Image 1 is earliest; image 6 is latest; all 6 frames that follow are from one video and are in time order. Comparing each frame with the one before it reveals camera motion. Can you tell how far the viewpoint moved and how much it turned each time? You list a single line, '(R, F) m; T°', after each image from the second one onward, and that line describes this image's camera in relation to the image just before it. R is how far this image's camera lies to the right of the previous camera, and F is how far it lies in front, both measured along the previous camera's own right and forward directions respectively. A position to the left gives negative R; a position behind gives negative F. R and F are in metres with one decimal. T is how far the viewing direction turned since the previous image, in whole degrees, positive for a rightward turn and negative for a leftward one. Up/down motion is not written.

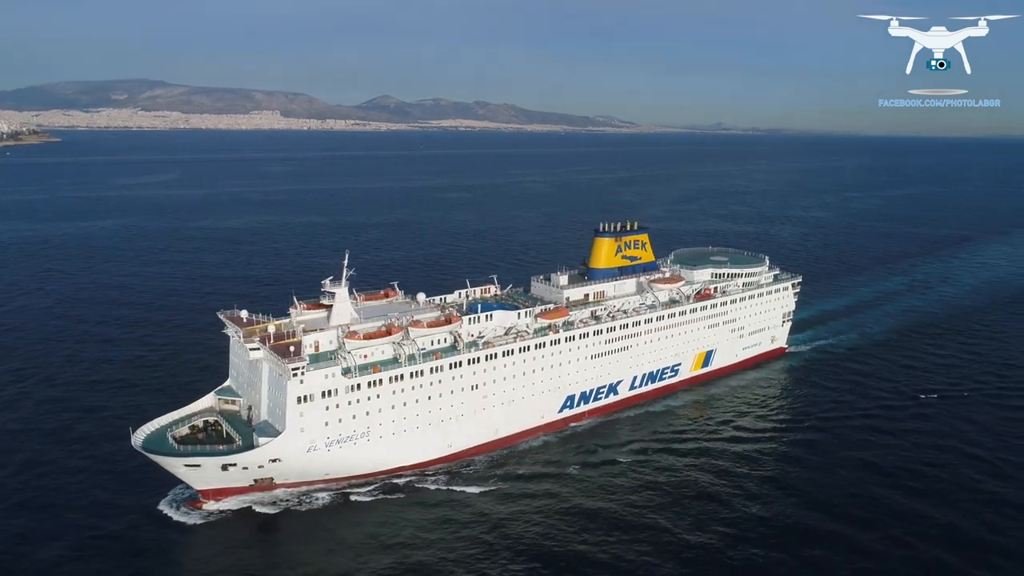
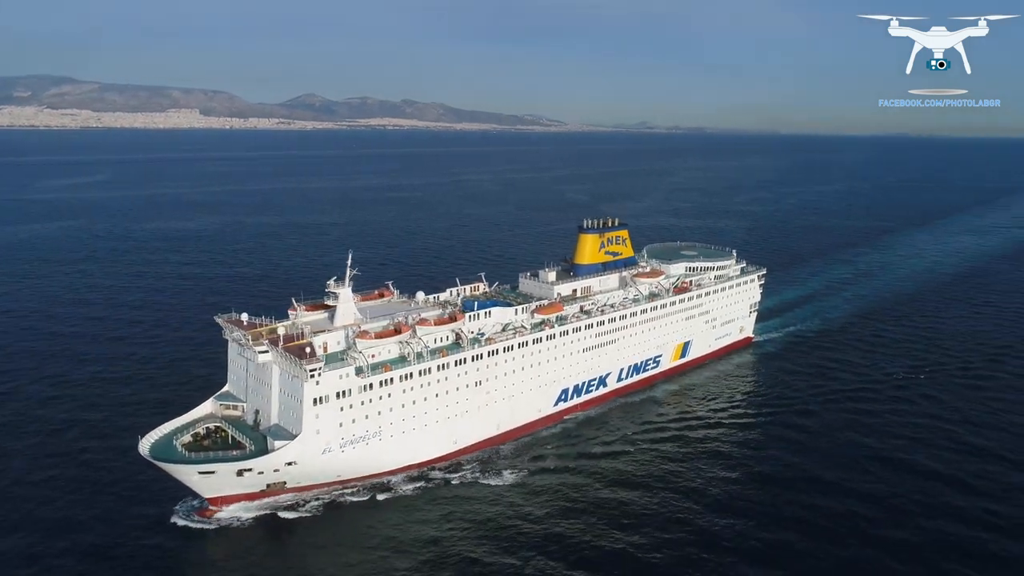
(-3.3, -0.4) m; +5°
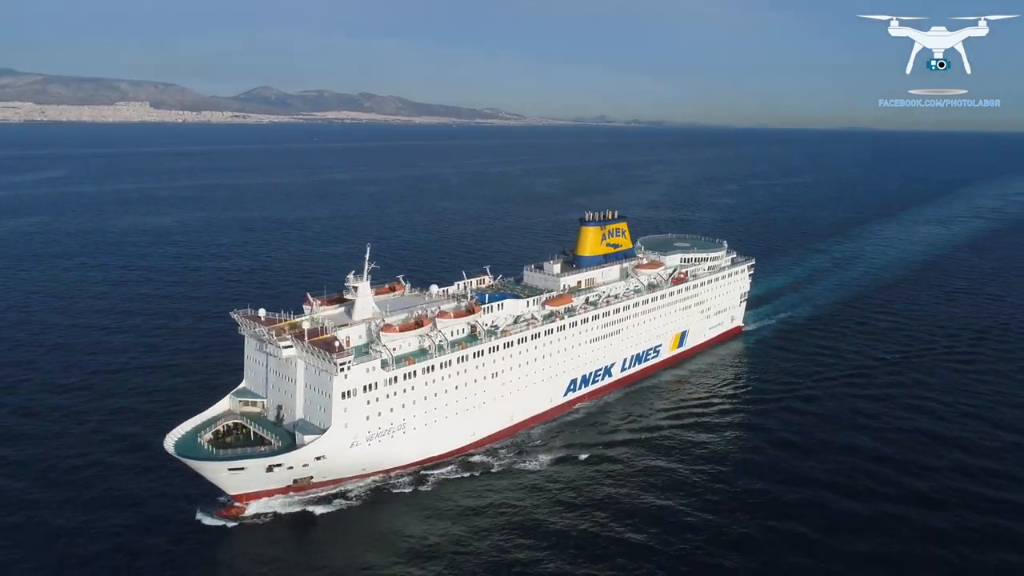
(-2.6, -0.3) m; +3°
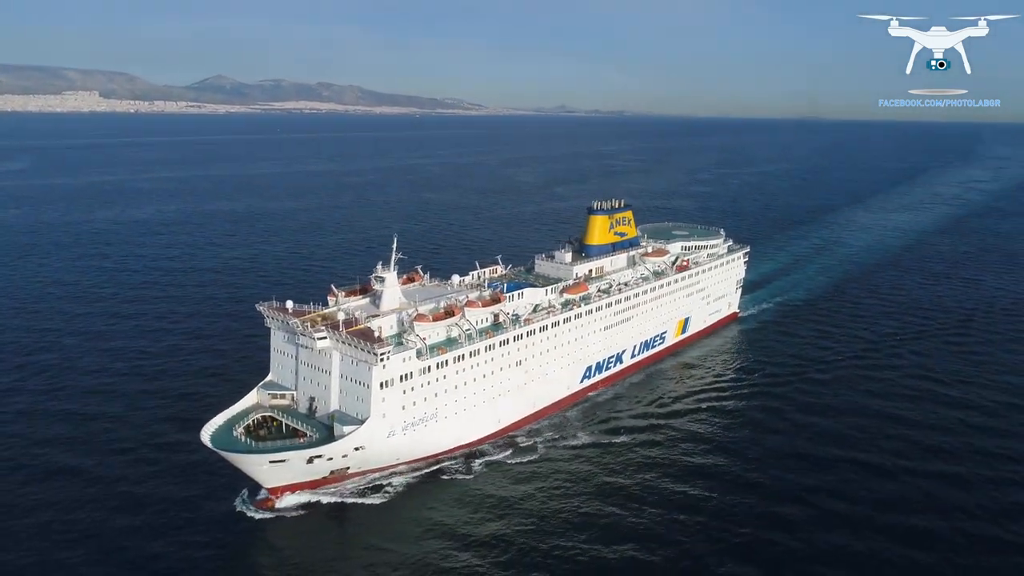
(-2.9, -0.2) m; +3°
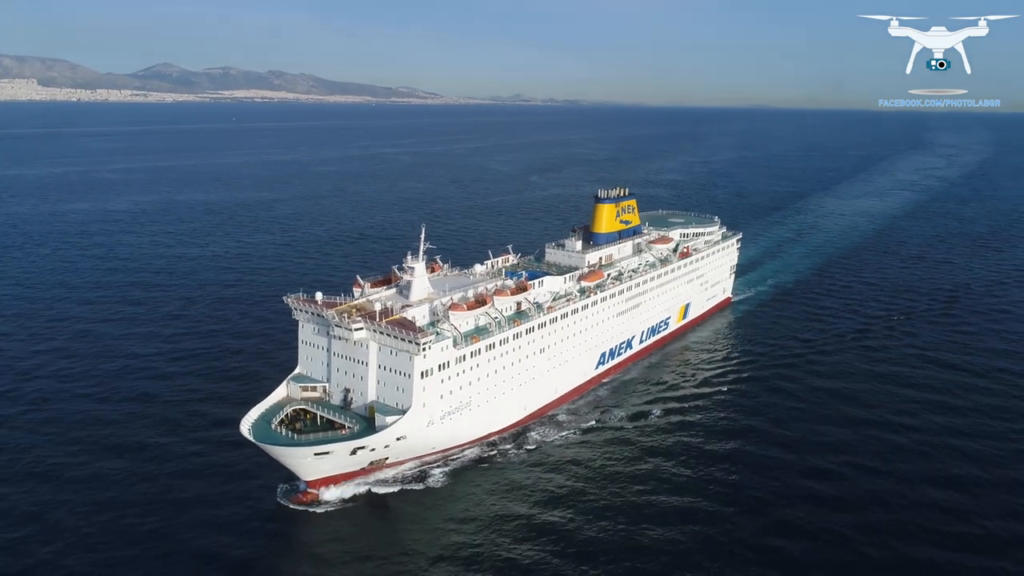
(-3.2, -0.1) m; +3°
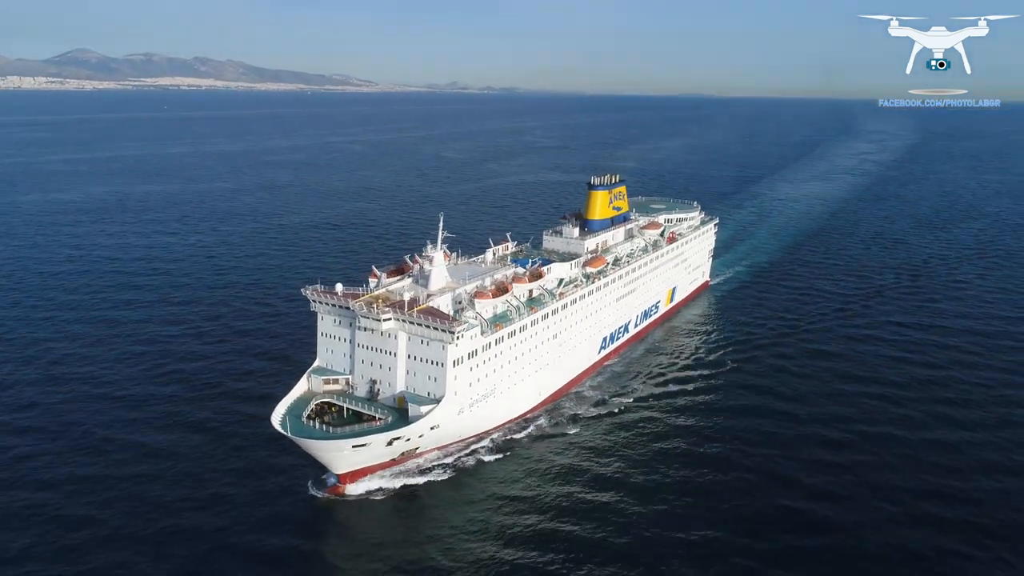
(-3.5, -0.1) m; +5°
